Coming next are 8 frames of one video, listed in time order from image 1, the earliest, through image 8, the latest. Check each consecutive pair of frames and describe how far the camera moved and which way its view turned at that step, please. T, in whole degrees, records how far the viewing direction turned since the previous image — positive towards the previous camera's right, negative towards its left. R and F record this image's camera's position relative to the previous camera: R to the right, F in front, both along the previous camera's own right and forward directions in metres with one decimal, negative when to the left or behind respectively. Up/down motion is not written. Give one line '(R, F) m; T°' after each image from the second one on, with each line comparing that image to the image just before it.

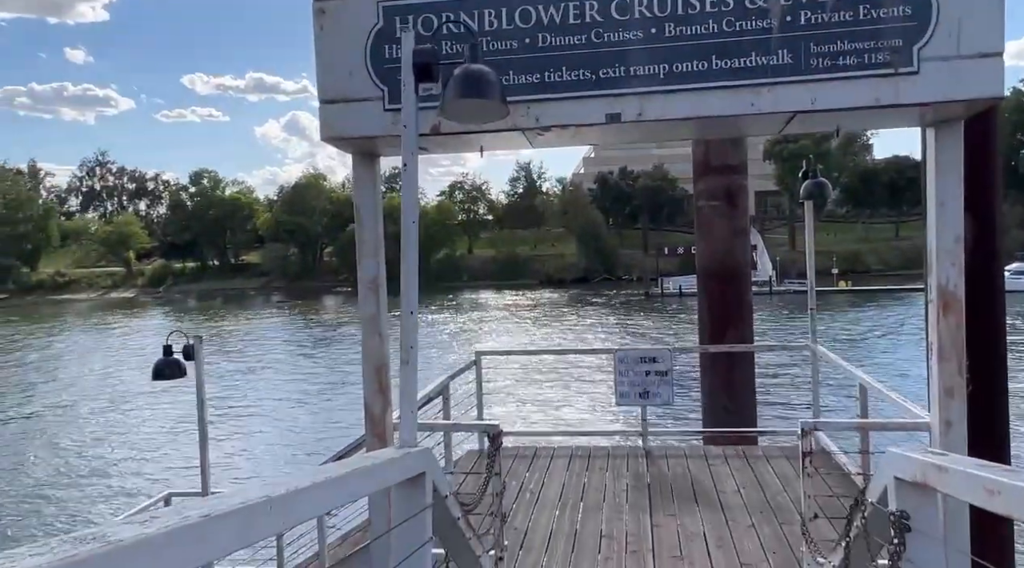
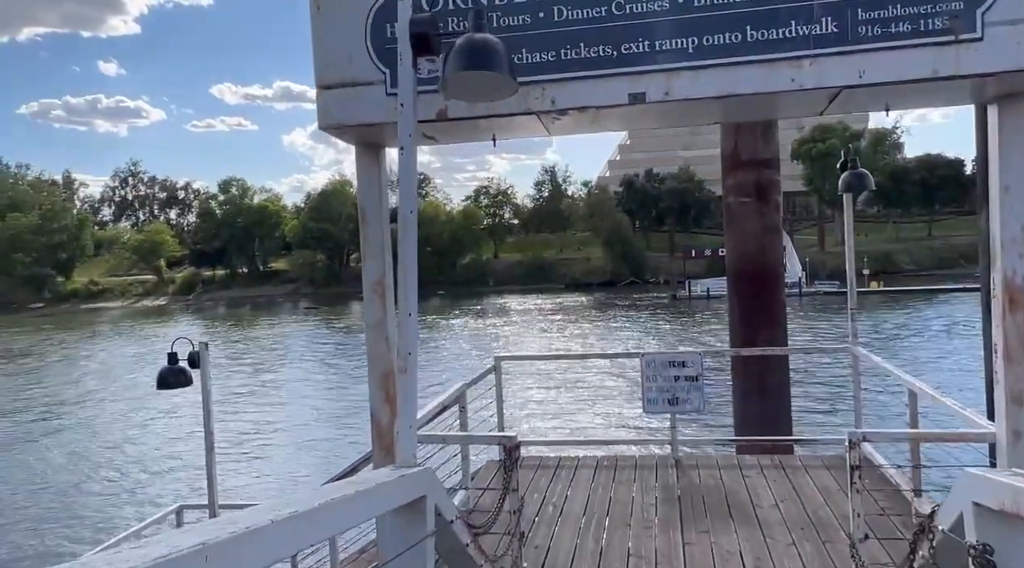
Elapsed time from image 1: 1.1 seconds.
(+0.1, +0.4) m; -2°
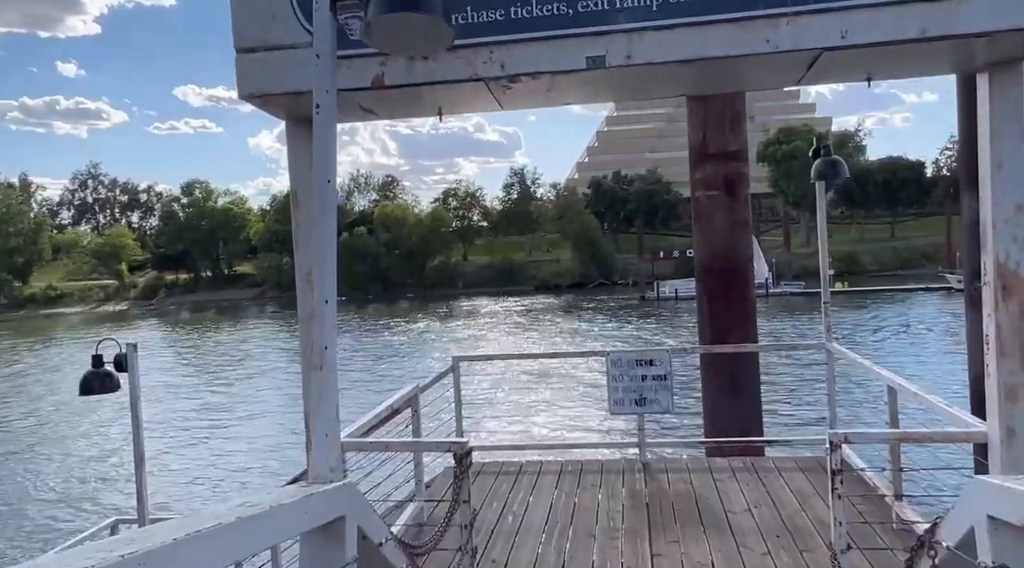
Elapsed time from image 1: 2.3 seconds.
(+0.1, +0.4) m; +2°
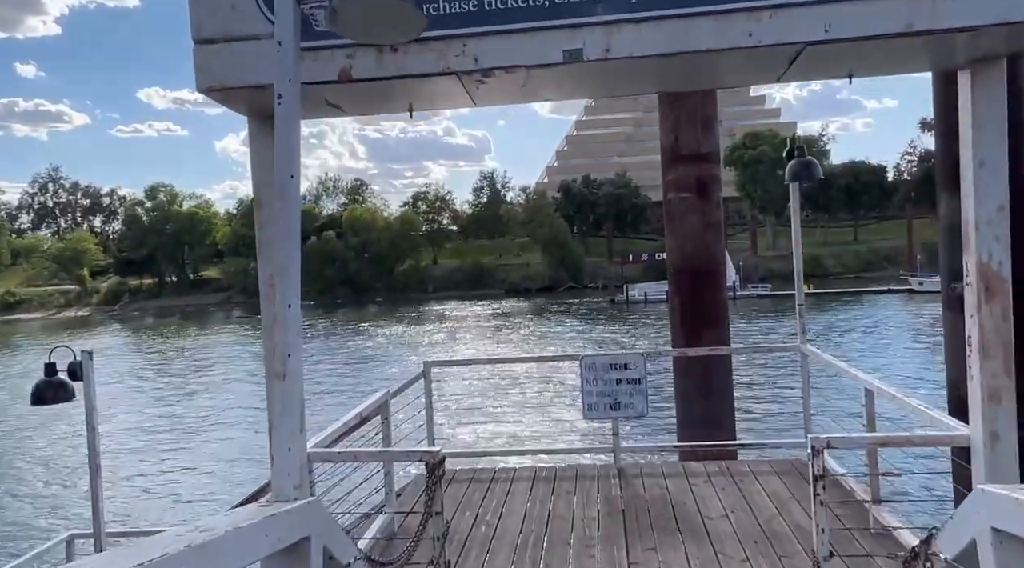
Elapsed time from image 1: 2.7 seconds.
(0.0, +0.1) m; +2°
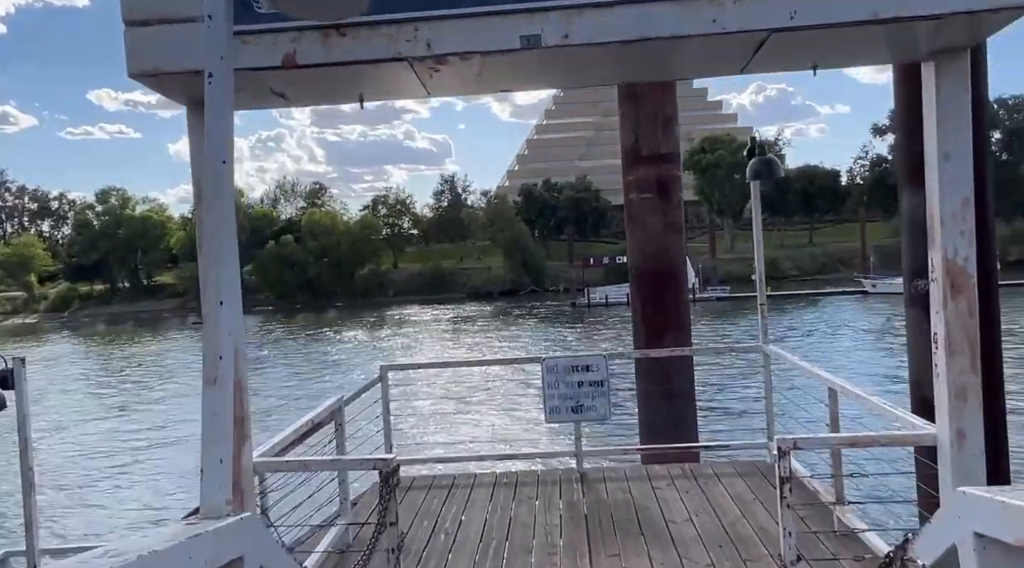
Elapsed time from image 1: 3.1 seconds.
(0.0, +0.2) m; +2°
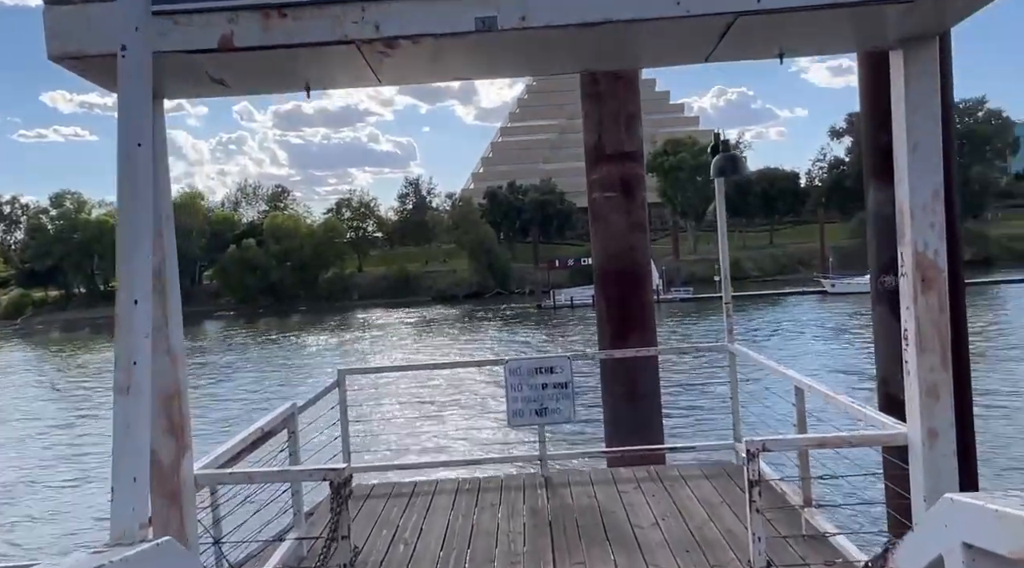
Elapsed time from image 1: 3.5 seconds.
(0.0, +0.2) m; +2°
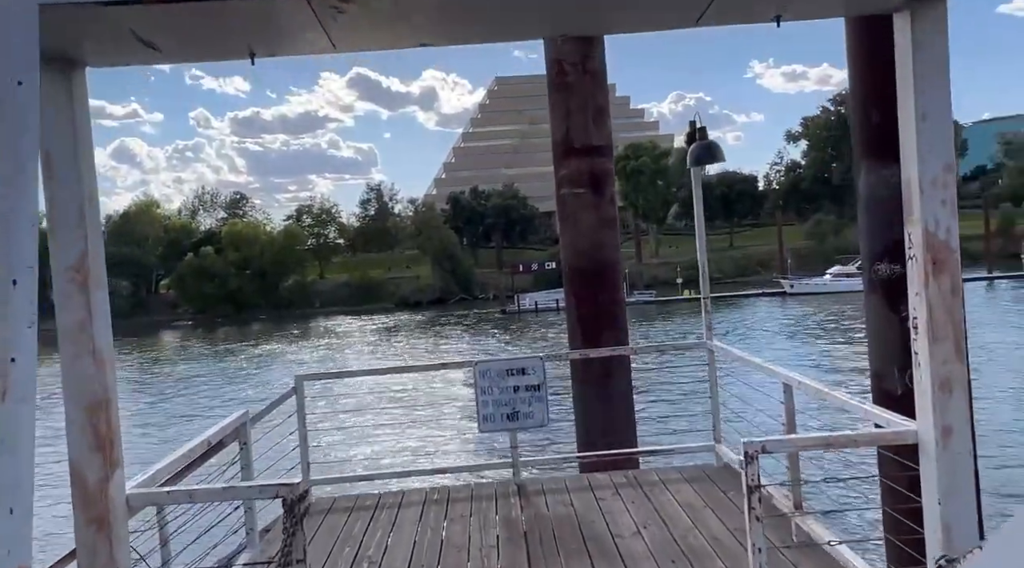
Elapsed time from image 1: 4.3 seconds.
(0.0, +0.4) m; +2°
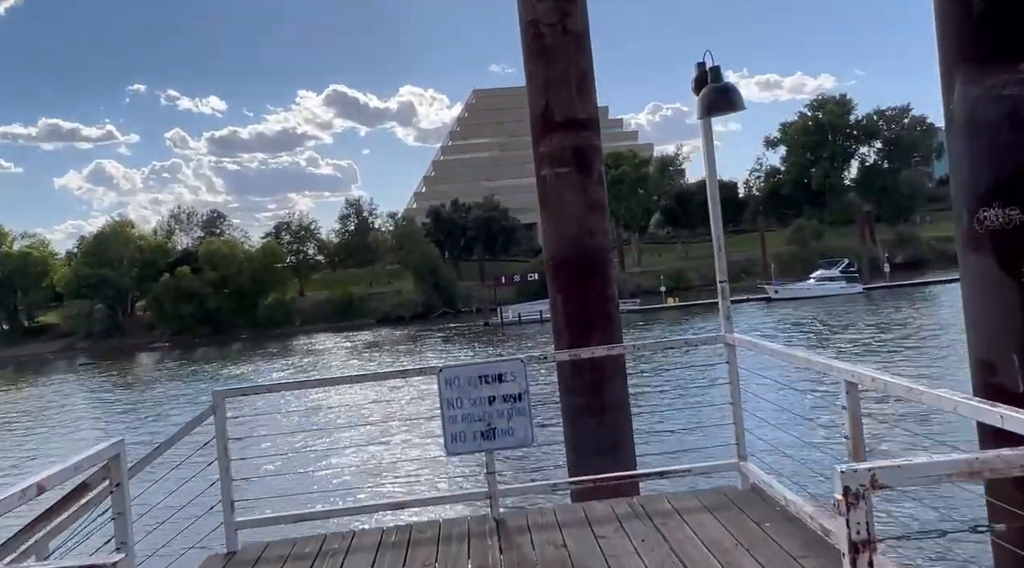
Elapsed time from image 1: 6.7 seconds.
(+0.1, +1.4) m; +1°
